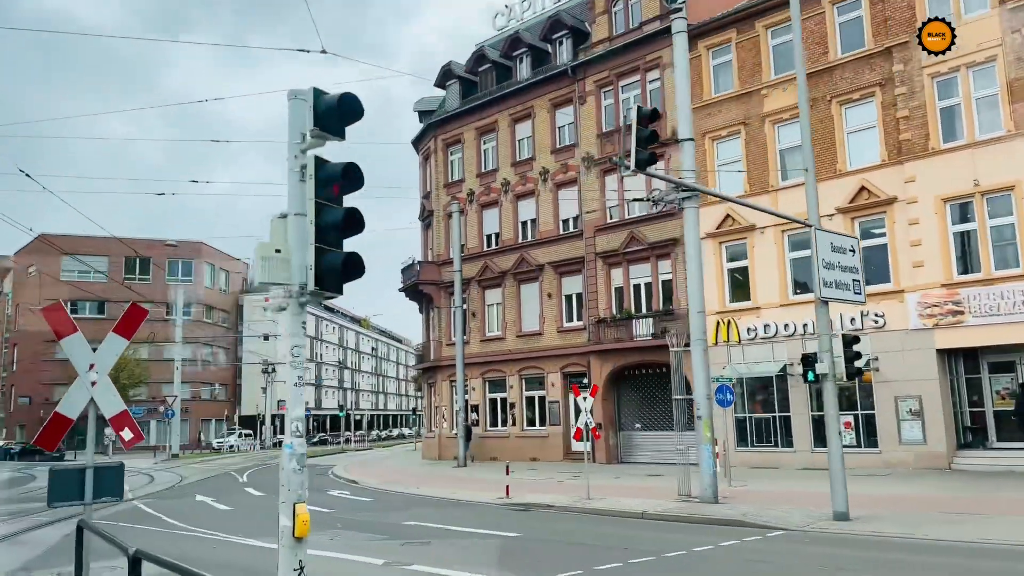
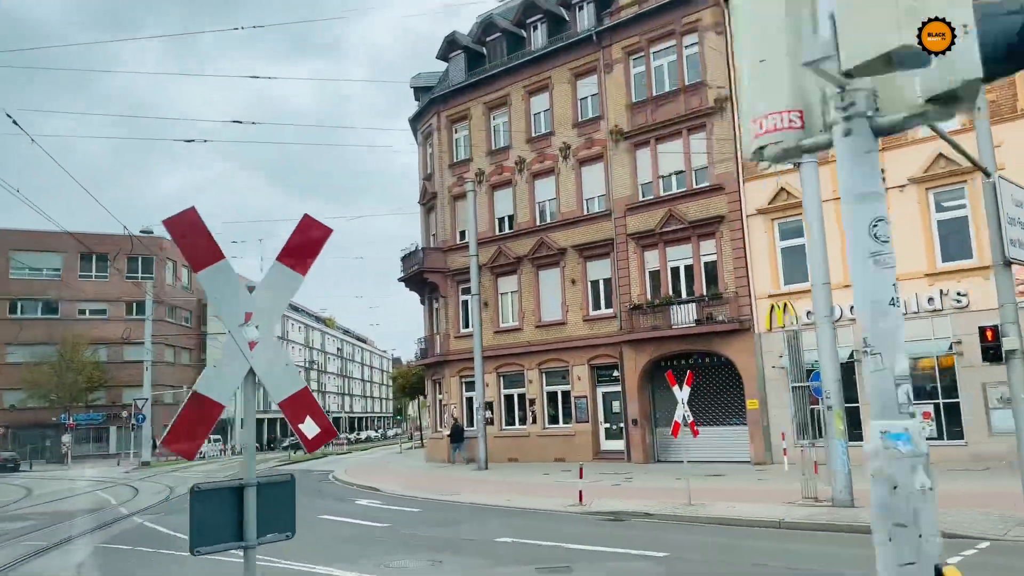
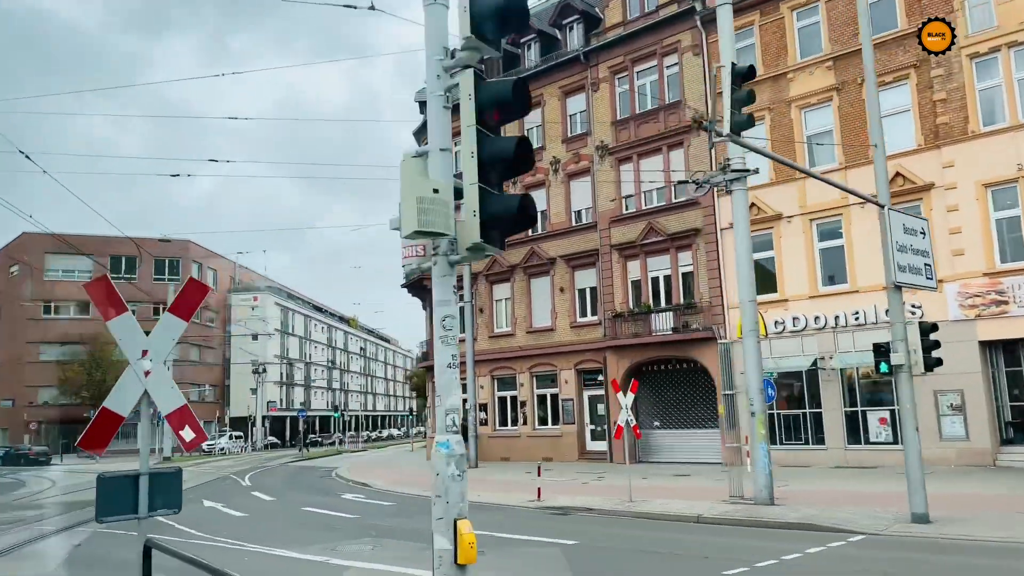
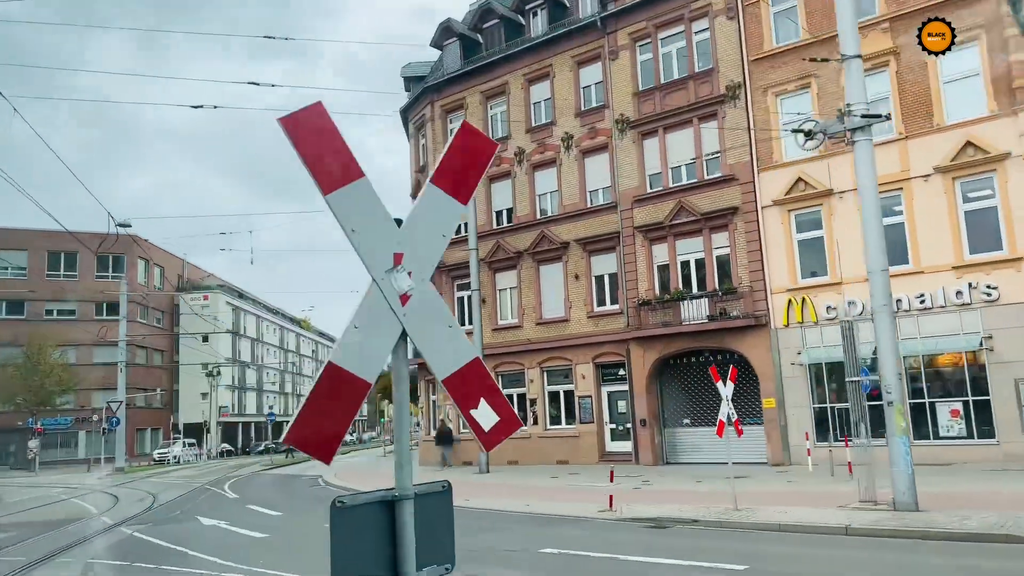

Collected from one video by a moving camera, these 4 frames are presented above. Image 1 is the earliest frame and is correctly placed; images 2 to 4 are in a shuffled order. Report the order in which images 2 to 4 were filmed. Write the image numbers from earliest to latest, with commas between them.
3, 2, 4
